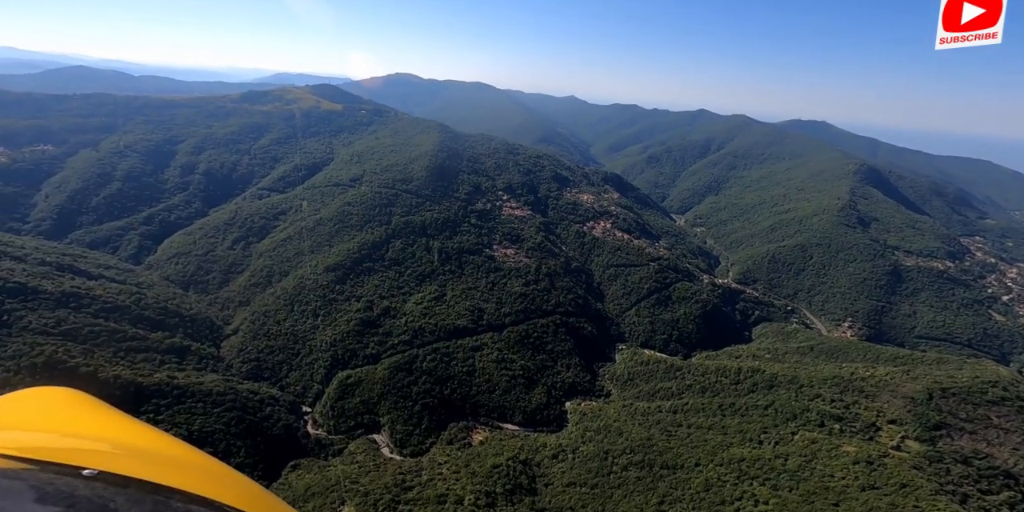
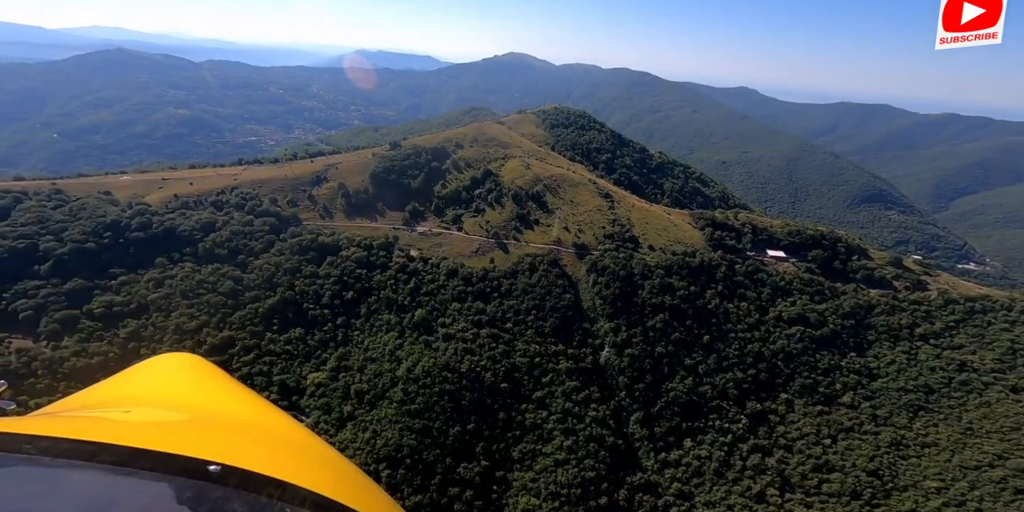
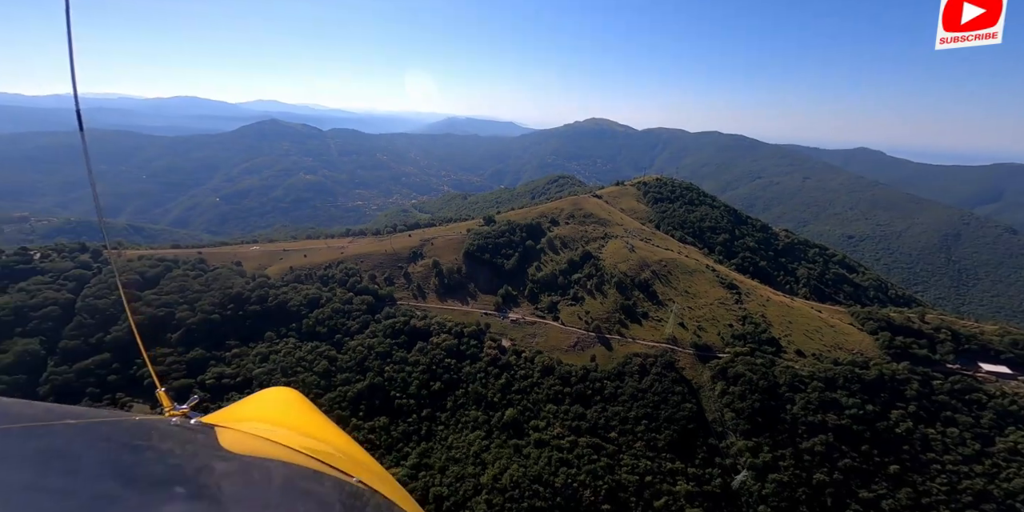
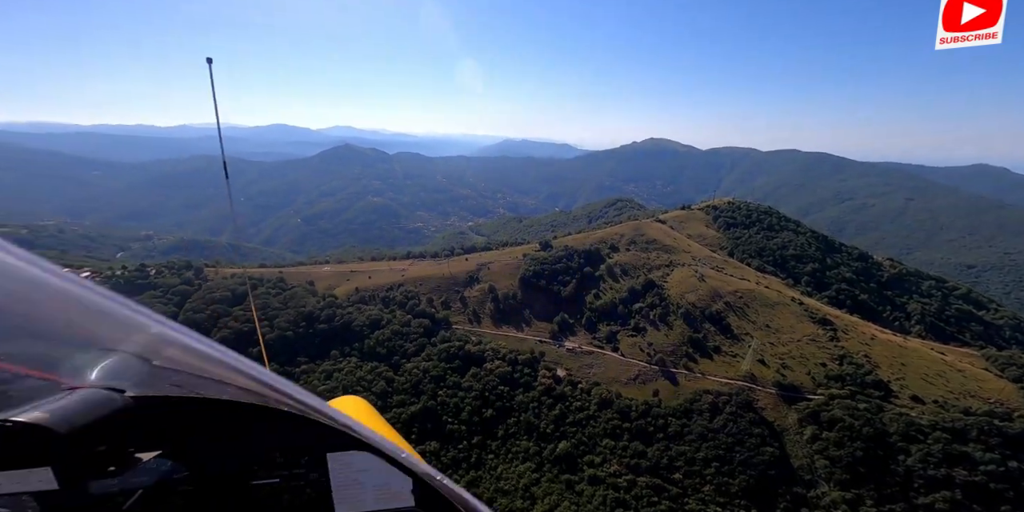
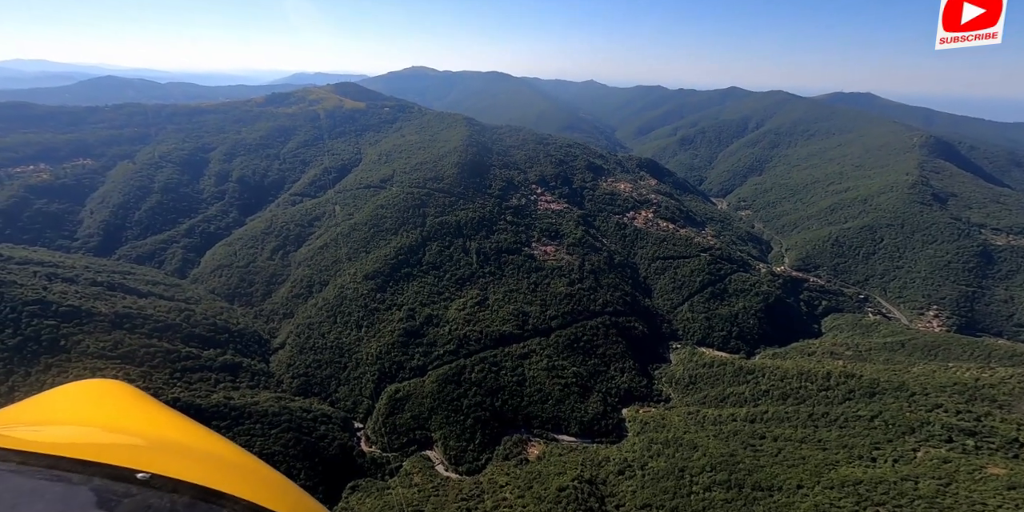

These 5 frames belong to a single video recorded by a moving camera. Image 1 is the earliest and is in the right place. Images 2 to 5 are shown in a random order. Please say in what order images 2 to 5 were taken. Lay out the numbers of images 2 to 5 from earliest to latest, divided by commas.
5, 2, 3, 4
